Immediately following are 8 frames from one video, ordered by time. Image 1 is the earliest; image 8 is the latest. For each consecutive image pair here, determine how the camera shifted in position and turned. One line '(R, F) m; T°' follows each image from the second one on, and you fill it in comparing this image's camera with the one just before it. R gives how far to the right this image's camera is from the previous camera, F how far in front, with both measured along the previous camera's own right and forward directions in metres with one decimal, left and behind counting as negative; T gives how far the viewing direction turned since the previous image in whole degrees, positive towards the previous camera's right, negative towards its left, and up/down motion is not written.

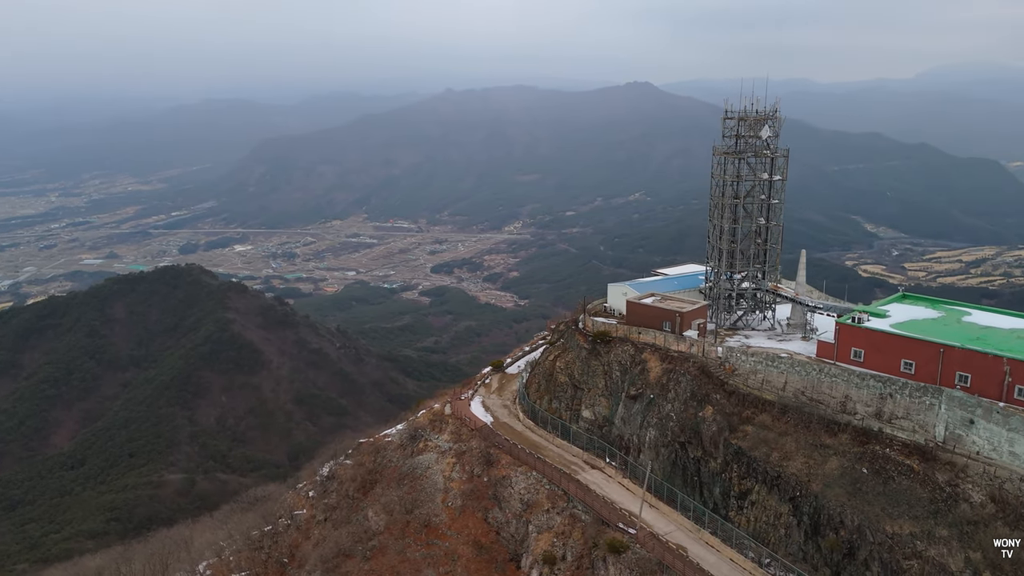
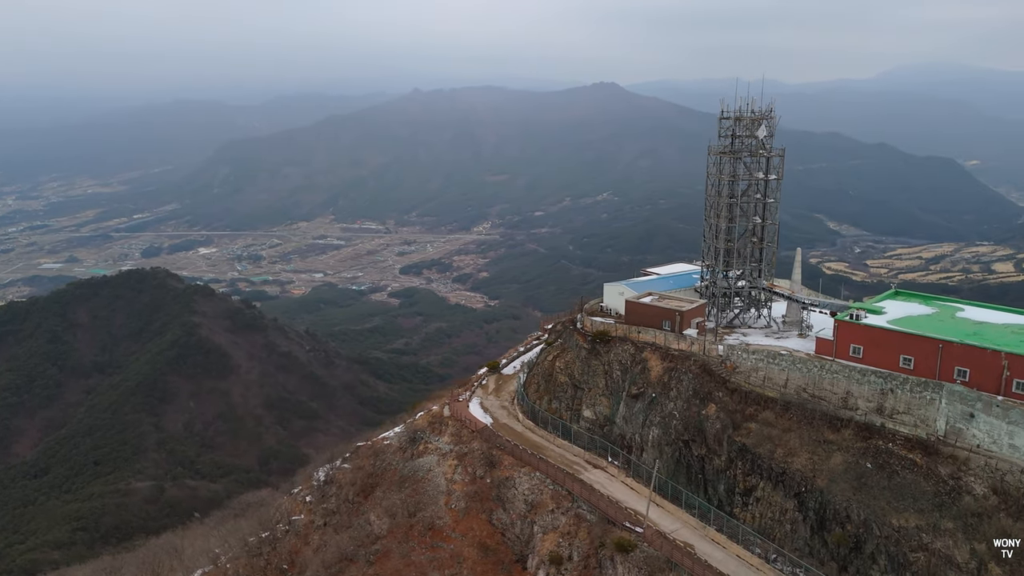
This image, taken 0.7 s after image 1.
(-0.9, 0.0) m; +2°
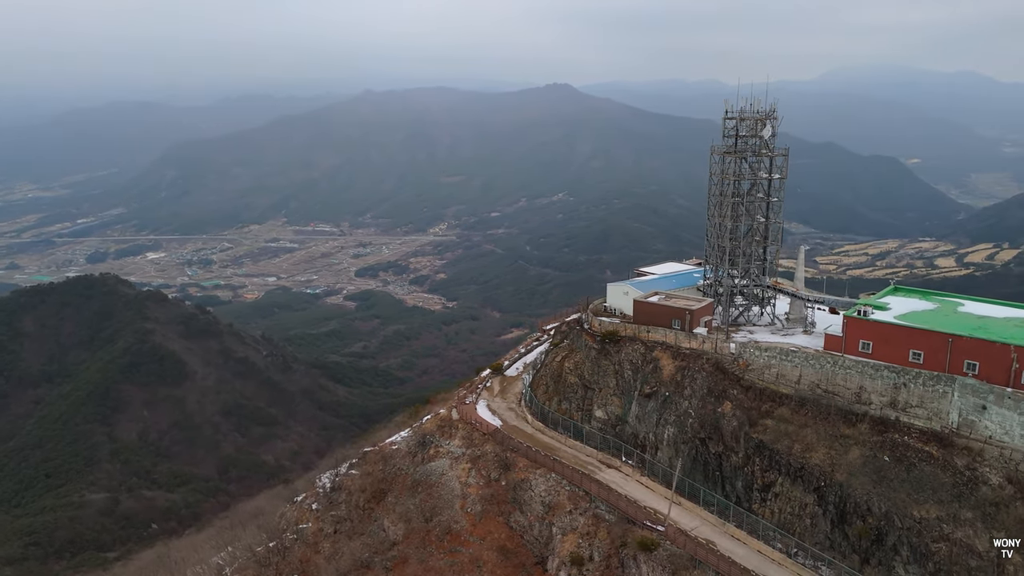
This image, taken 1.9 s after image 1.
(-1.6, +0.1) m; +3°
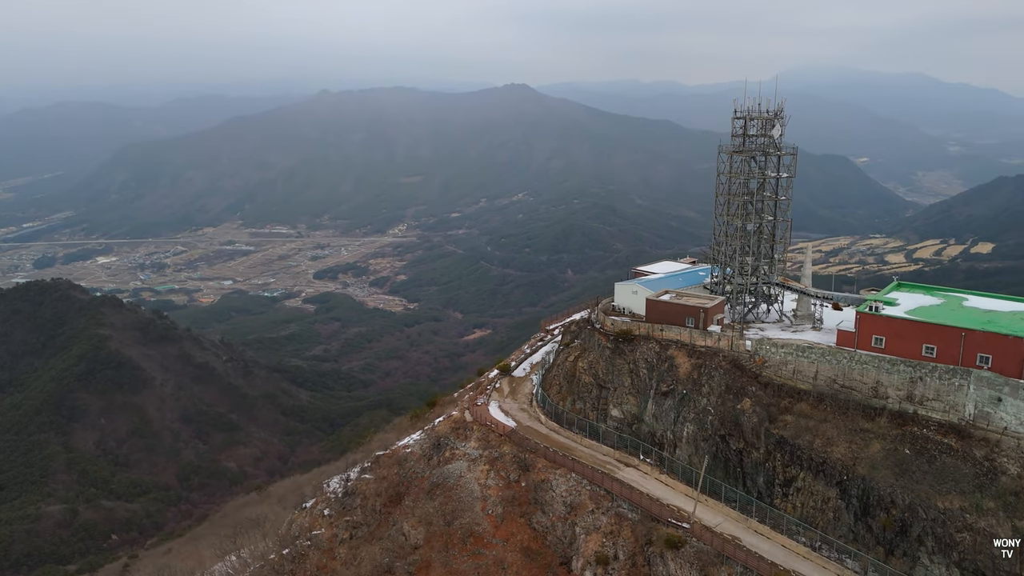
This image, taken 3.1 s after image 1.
(-1.7, +0.1) m; +3°
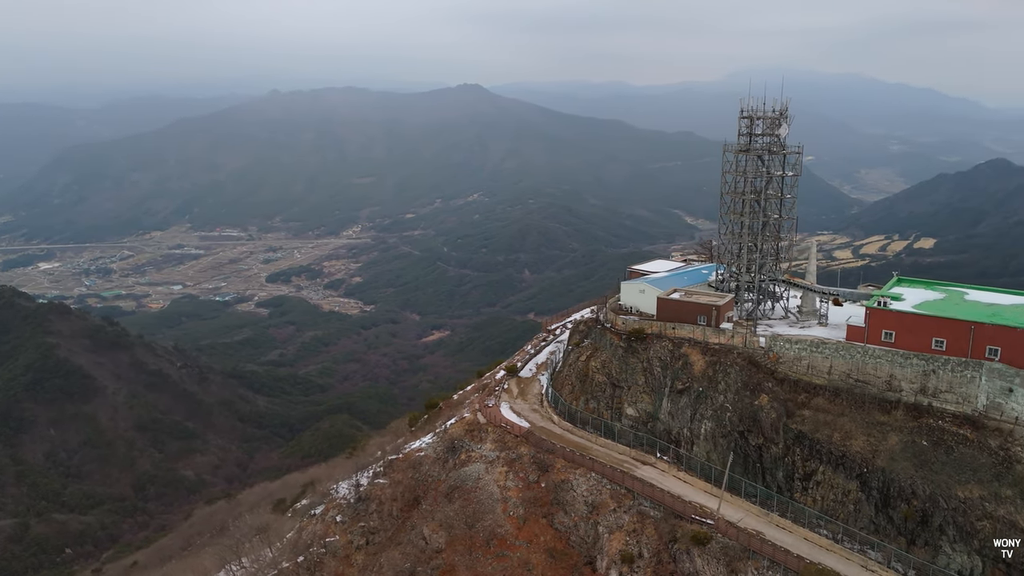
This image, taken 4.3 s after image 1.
(-1.8, +0.1) m; +3°
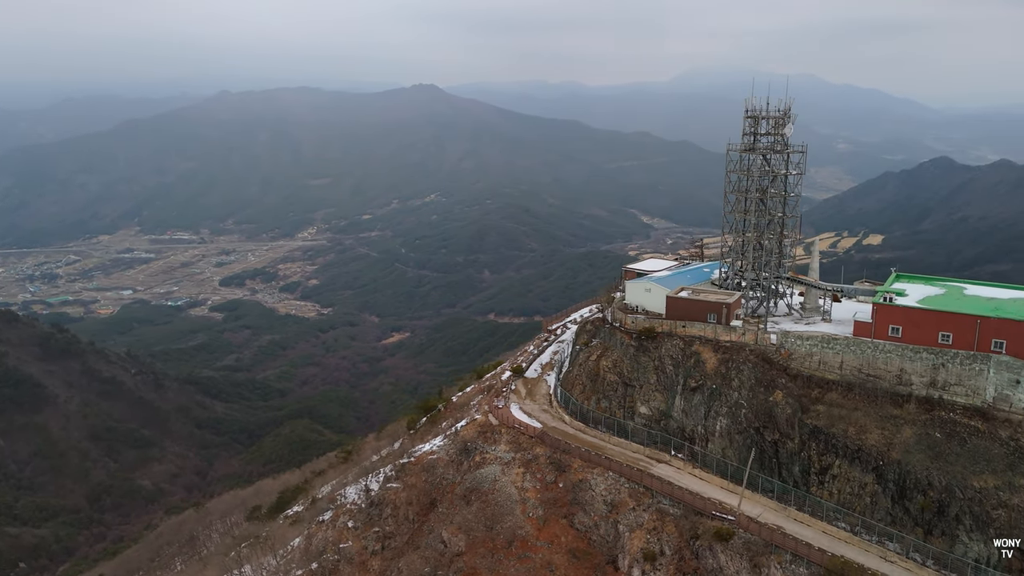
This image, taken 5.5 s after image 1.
(-1.7, +0.1) m; +3°
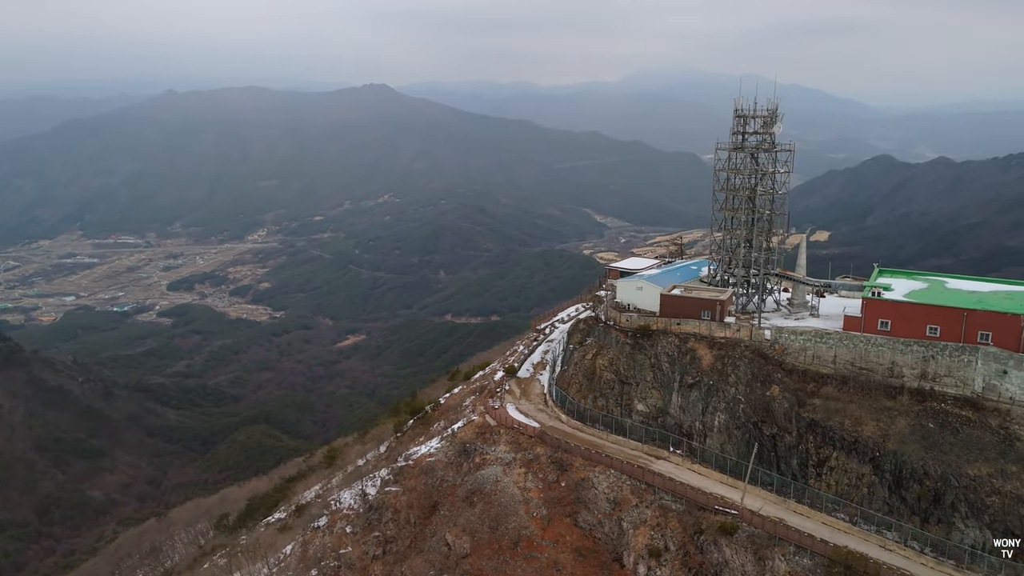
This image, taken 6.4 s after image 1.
(-1.3, +0.1) m; +3°
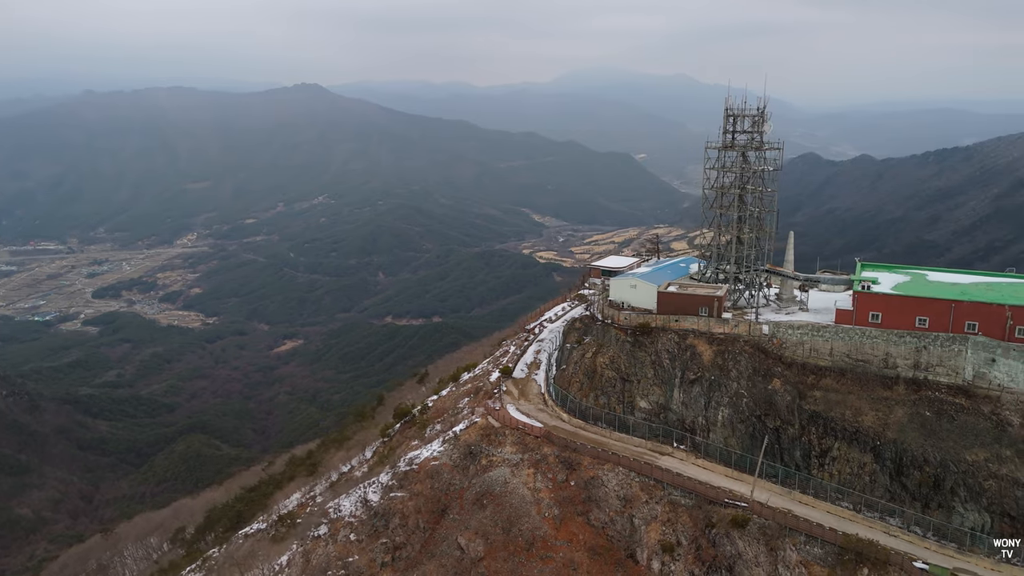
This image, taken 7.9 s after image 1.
(-2.0, +0.2) m; +4°
